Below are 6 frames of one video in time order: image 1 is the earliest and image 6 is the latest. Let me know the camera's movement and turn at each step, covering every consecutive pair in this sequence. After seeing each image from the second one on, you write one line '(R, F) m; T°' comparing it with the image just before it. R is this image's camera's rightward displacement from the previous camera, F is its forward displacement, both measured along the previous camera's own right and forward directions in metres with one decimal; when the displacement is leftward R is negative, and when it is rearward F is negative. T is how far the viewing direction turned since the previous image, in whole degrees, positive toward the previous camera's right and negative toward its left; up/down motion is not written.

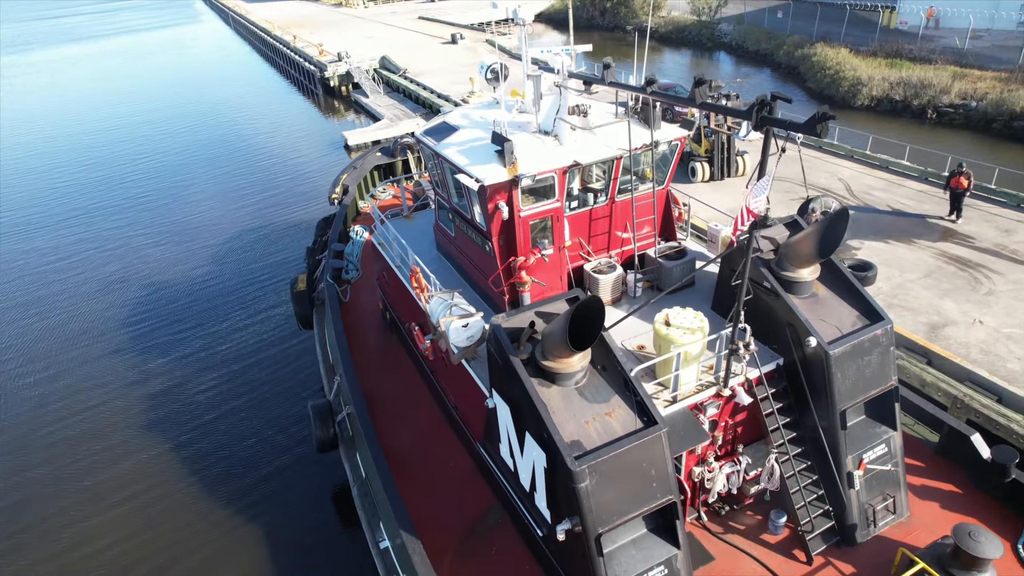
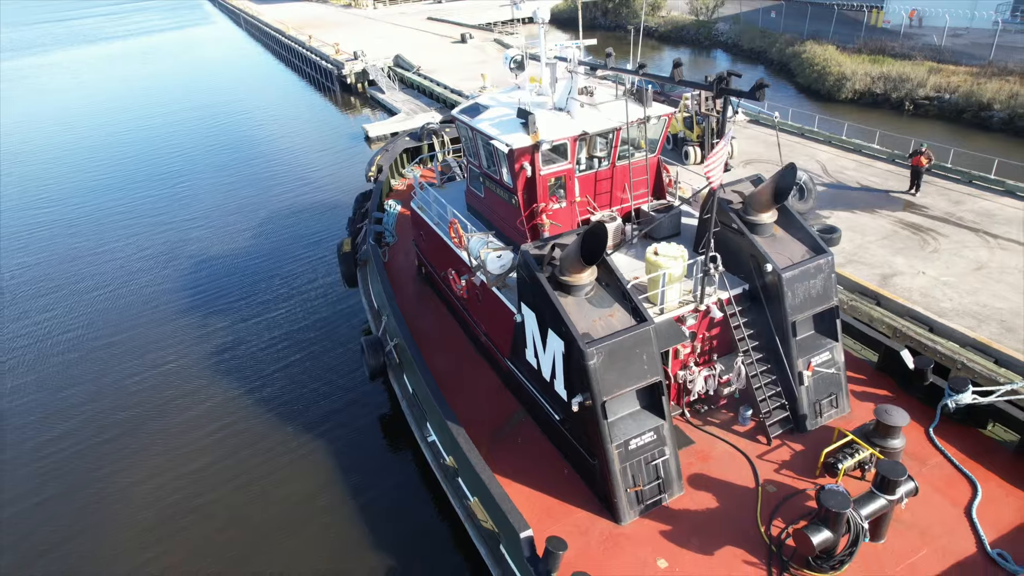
(-0.3, -1.9) m; 0°
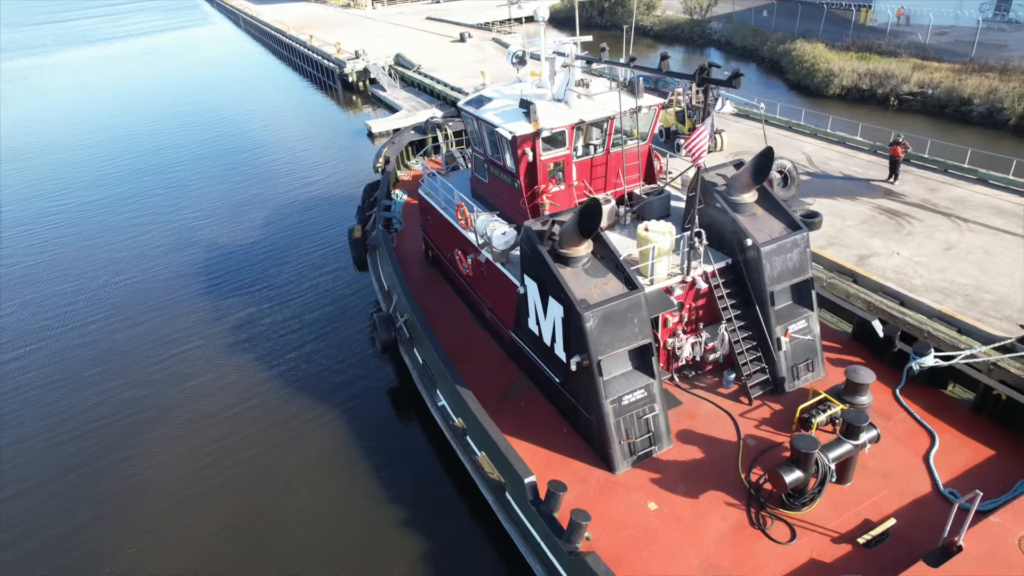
(-0.1, -0.8) m; 0°
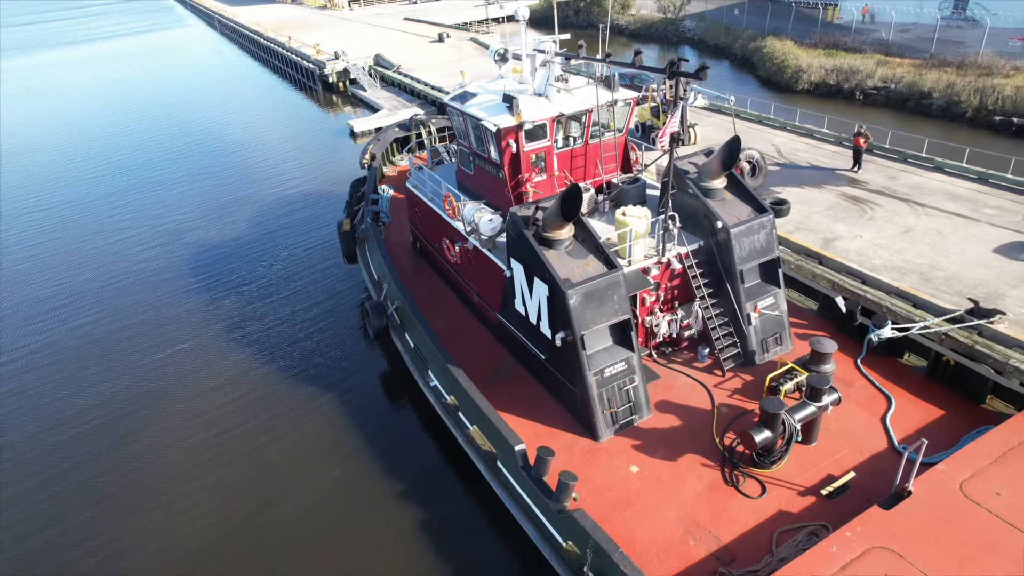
(-0.1, -0.6) m; +2°
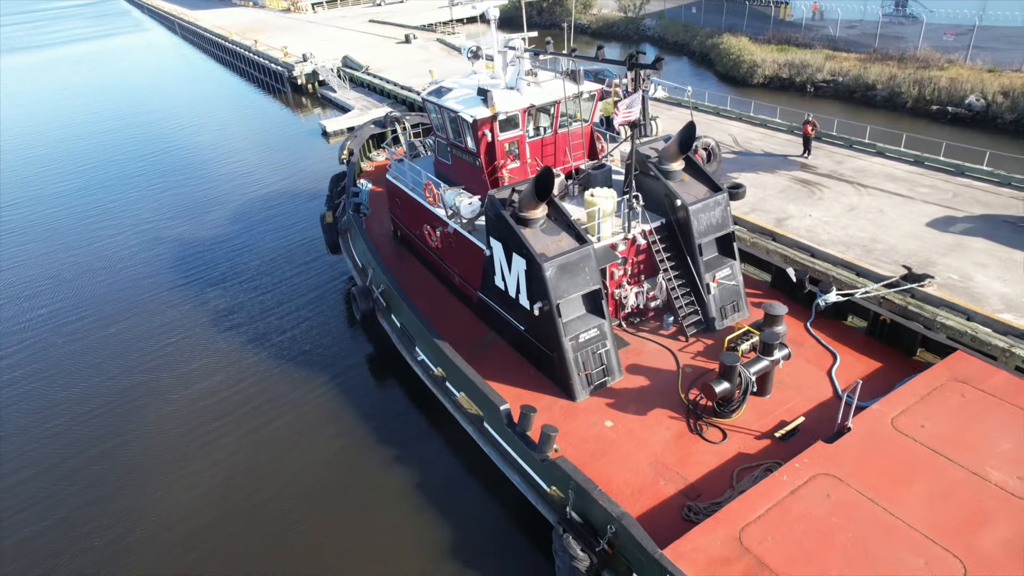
(-0.2, -0.8) m; +3°
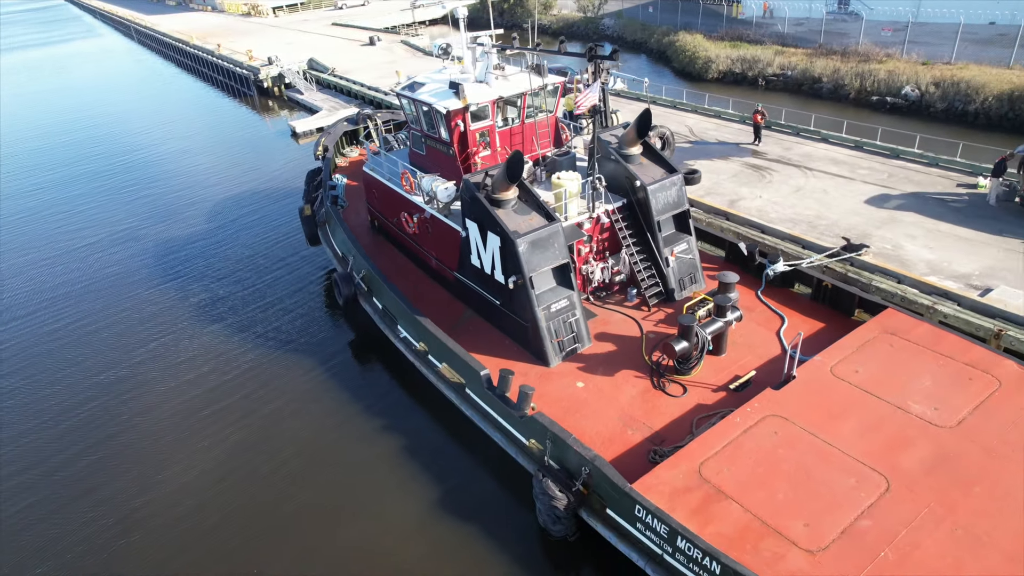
(-0.1, -0.8) m; +3°
